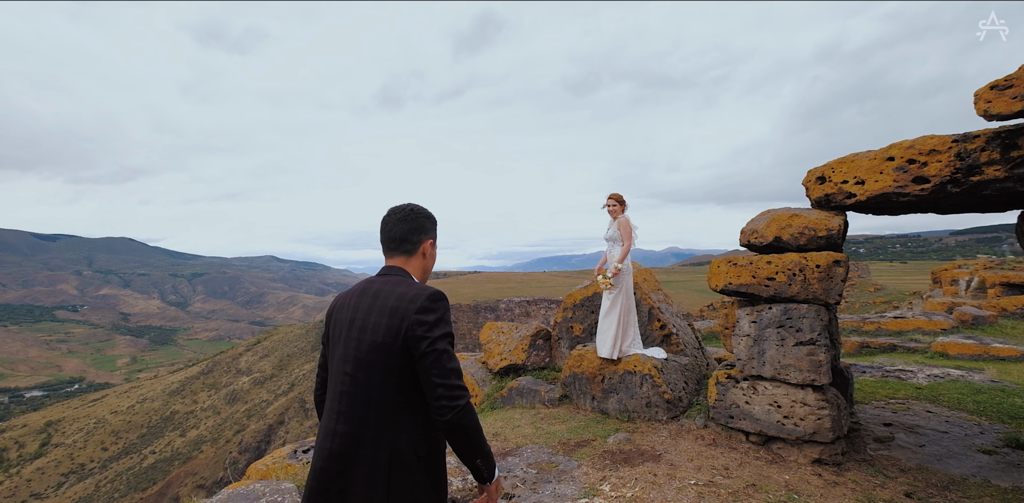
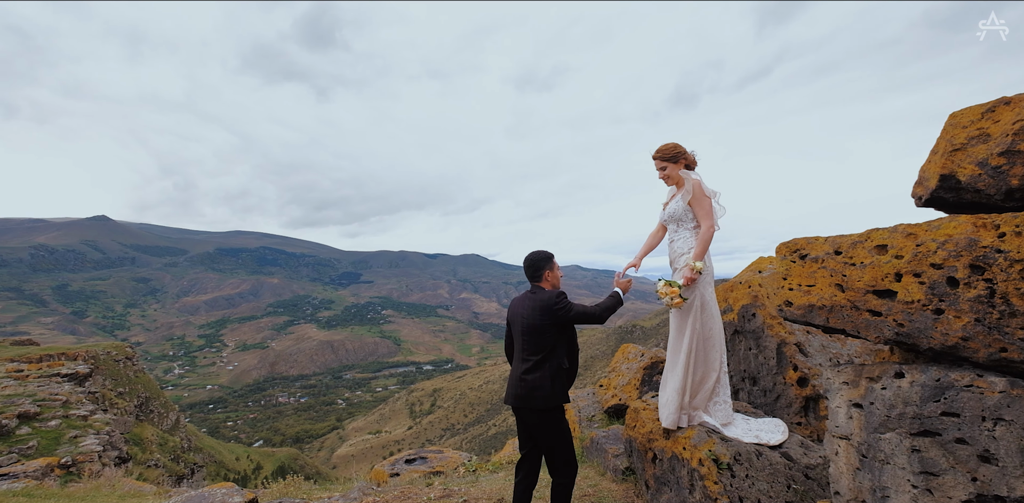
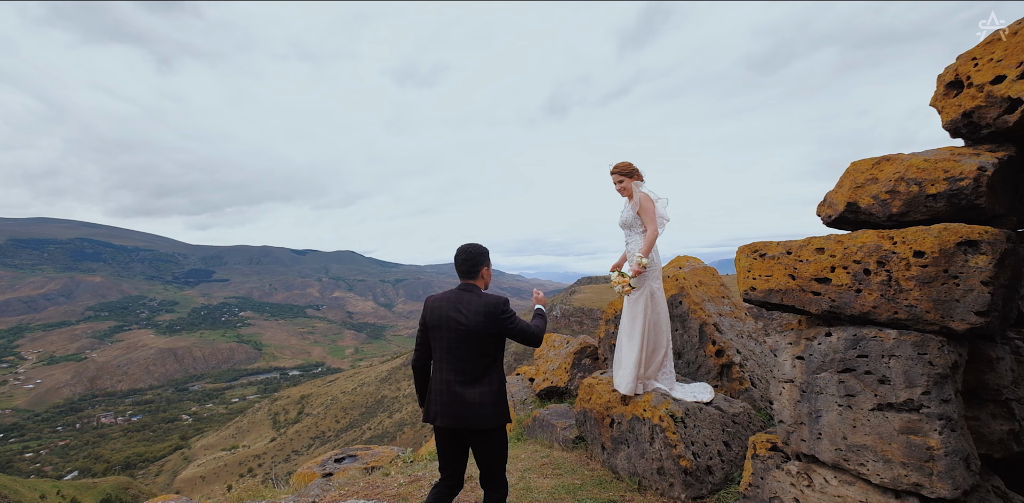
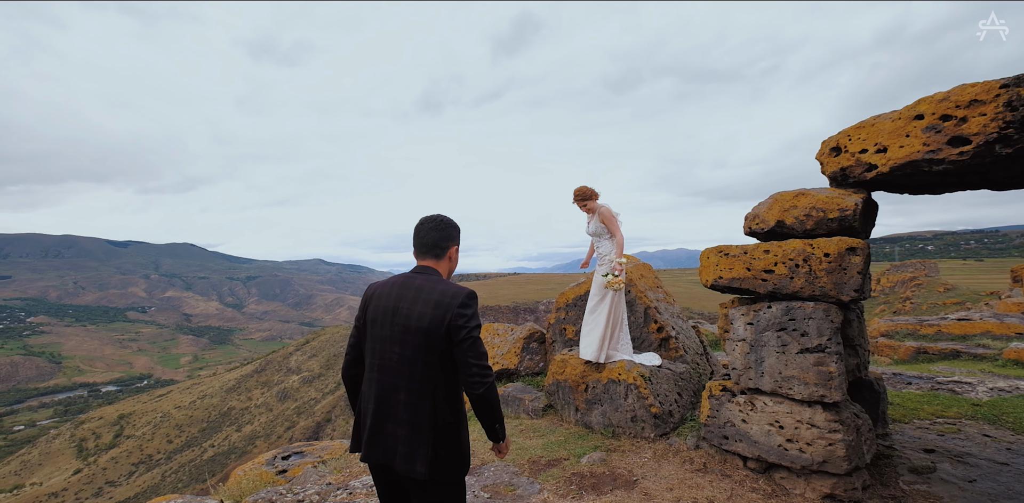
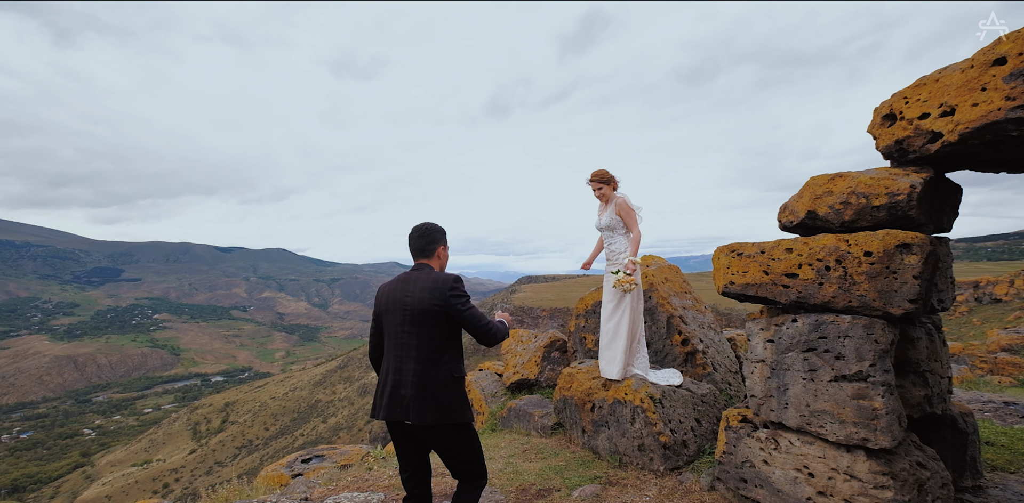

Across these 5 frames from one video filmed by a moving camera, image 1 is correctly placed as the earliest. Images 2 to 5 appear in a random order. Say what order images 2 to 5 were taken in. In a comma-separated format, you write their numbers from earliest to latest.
4, 5, 3, 2
